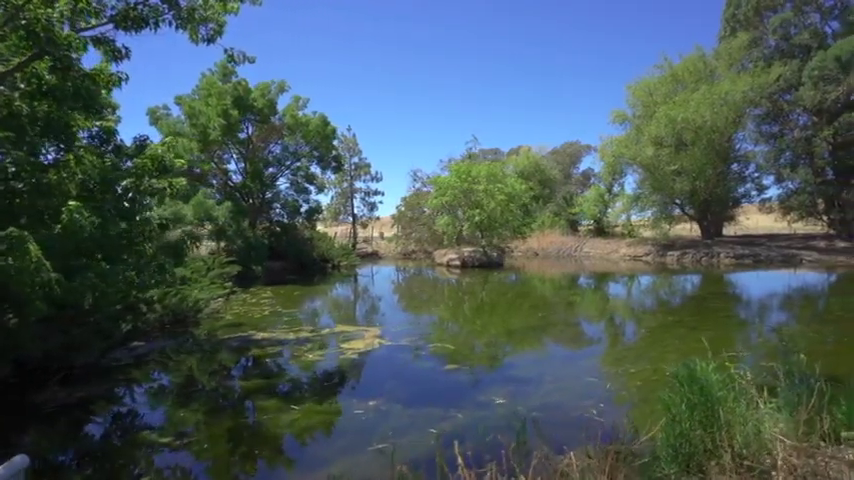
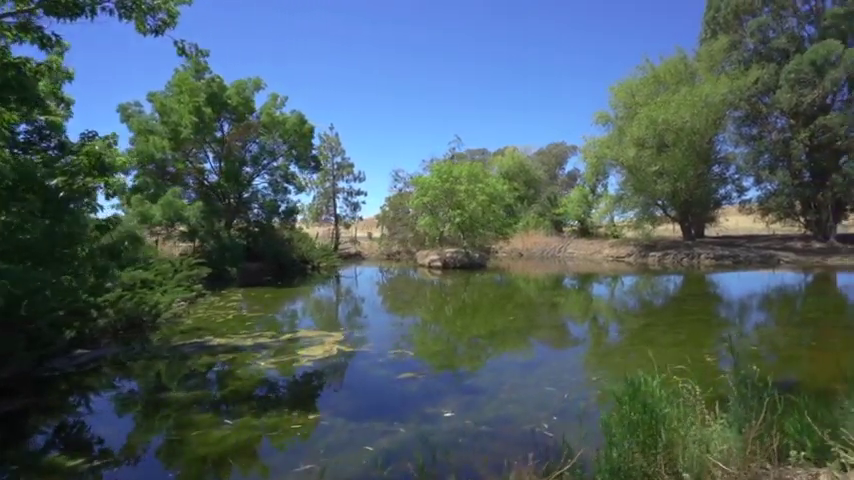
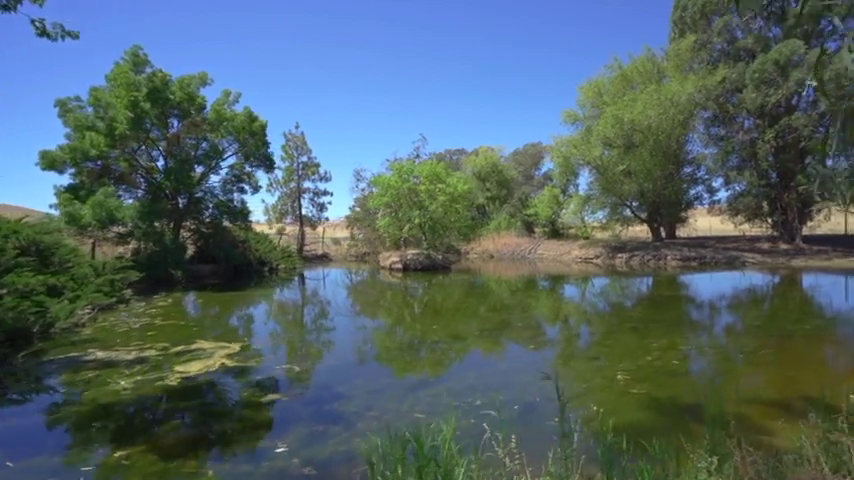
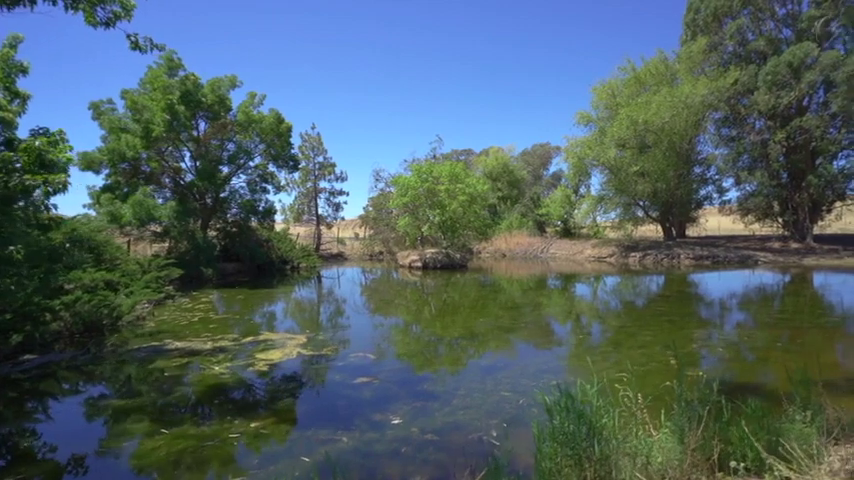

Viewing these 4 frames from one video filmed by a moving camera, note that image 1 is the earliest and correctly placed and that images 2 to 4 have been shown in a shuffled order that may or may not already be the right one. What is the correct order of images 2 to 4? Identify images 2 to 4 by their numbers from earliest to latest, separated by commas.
2, 4, 3
